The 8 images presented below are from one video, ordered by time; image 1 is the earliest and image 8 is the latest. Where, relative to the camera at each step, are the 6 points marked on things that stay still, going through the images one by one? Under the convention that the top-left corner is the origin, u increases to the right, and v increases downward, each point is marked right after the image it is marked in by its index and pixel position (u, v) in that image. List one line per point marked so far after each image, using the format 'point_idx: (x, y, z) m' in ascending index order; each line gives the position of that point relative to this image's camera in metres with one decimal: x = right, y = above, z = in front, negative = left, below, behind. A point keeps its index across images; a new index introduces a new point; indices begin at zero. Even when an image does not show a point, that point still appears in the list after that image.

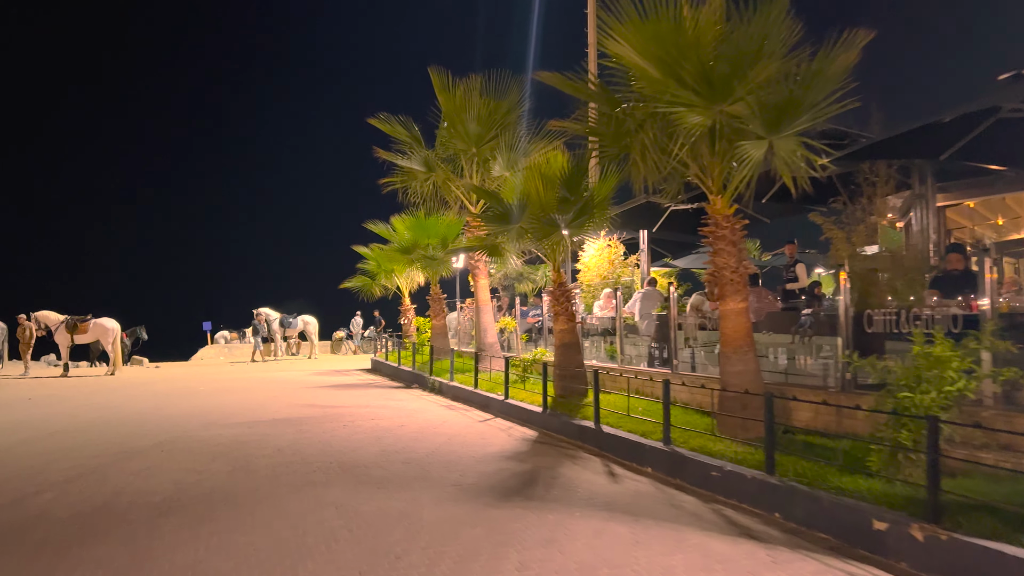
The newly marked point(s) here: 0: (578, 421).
0: (+0.8, -1.6, +9.1) m
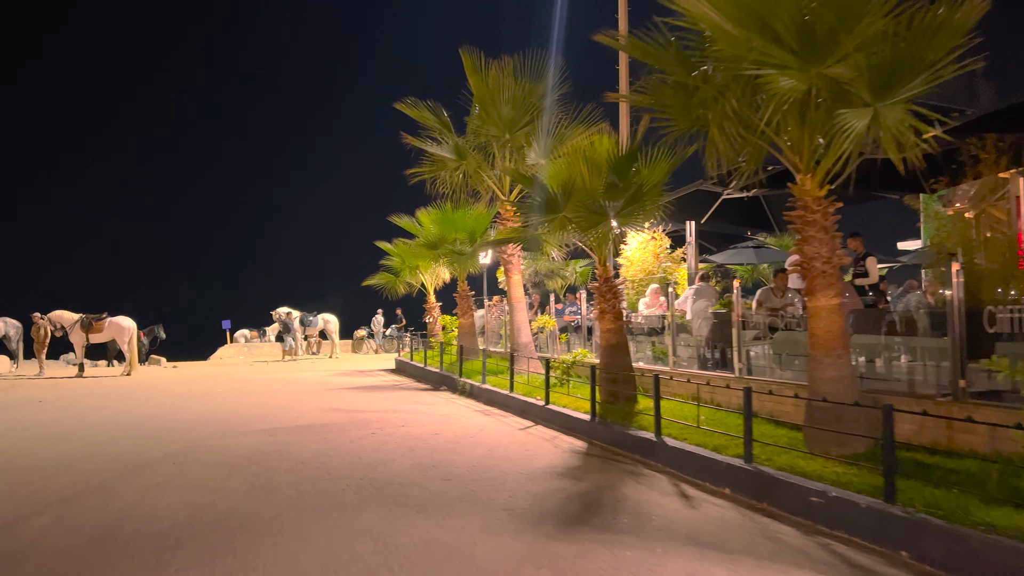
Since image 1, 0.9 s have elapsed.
0: (+1.3, -1.5, +8.2) m
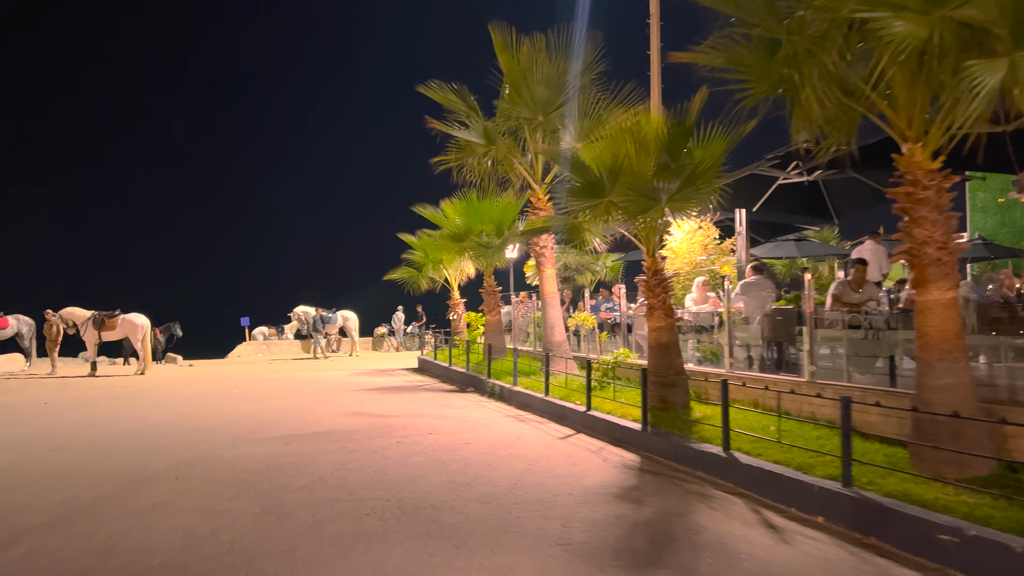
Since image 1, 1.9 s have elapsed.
0: (+1.7, -1.4, +7.1) m
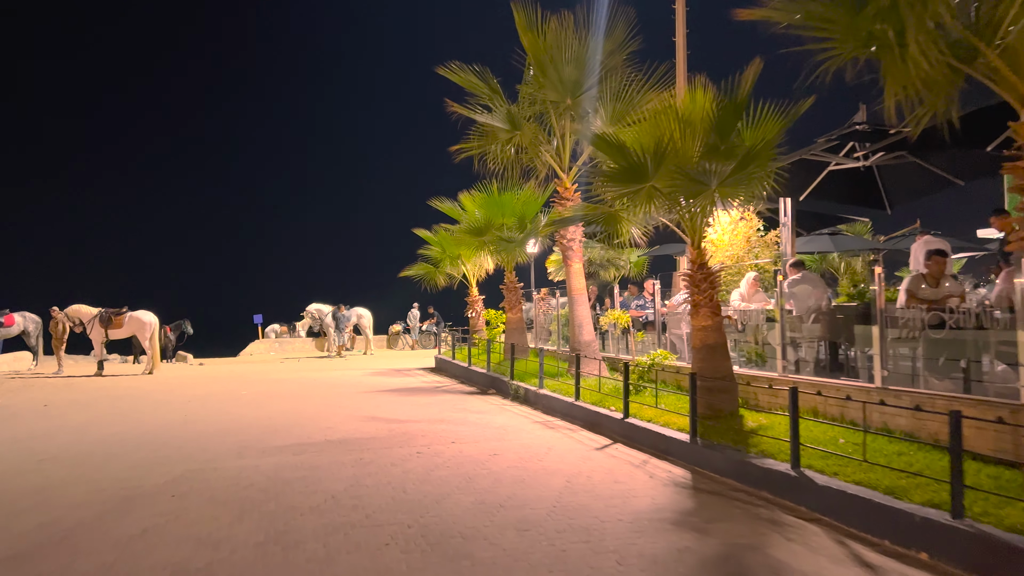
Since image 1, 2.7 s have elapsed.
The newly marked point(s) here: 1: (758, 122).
0: (+2.0, -1.4, +6.3) m
1: (+2.5, +1.7, +8.0) m
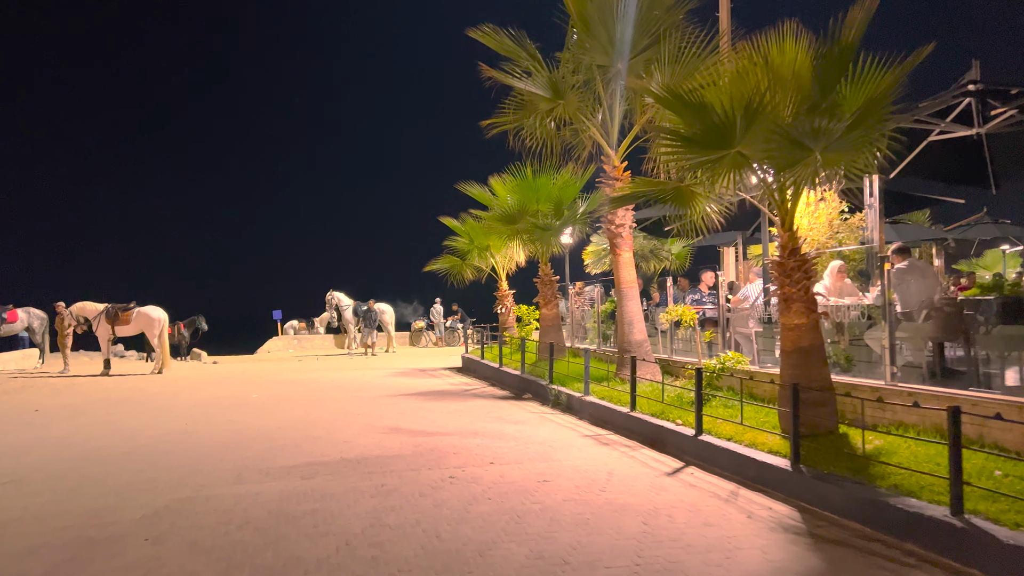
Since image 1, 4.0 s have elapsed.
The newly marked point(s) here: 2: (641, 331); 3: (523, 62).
0: (+2.4, -1.3, +4.8) m
1: (+3.0, +1.8, +6.5) m
2: (+1.7, -0.6, +10.6) m
3: (+0.1, +3.0, +10.4) m
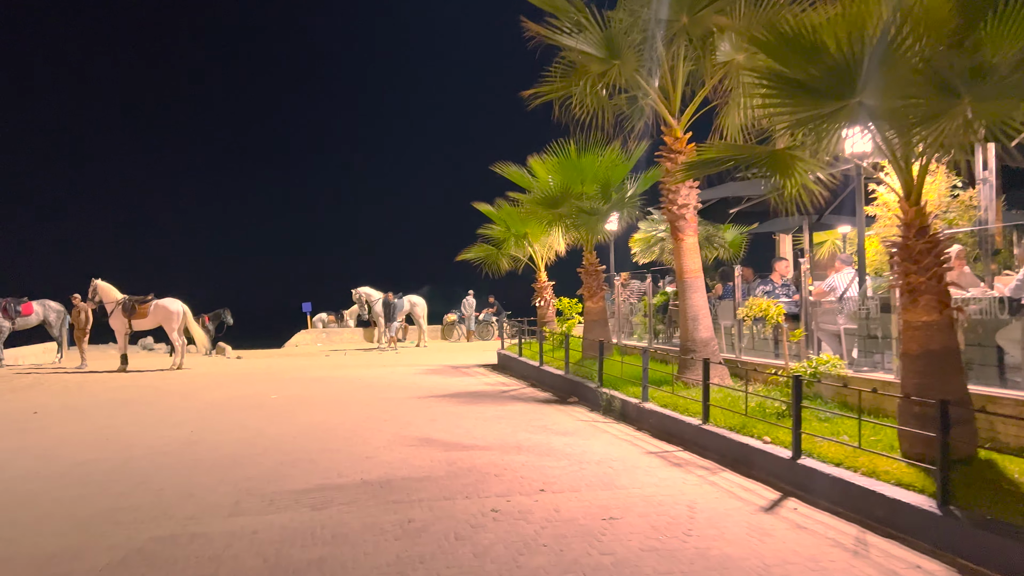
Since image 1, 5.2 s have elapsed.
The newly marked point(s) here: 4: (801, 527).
0: (+2.7, -1.3, +3.4) m
1: (+3.4, +1.9, +5.1) m
2: (+2.3, -0.5, +9.2) m
3: (+0.7, +3.1, +9.0) m
4: (+1.8, -1.5, +5.0) m
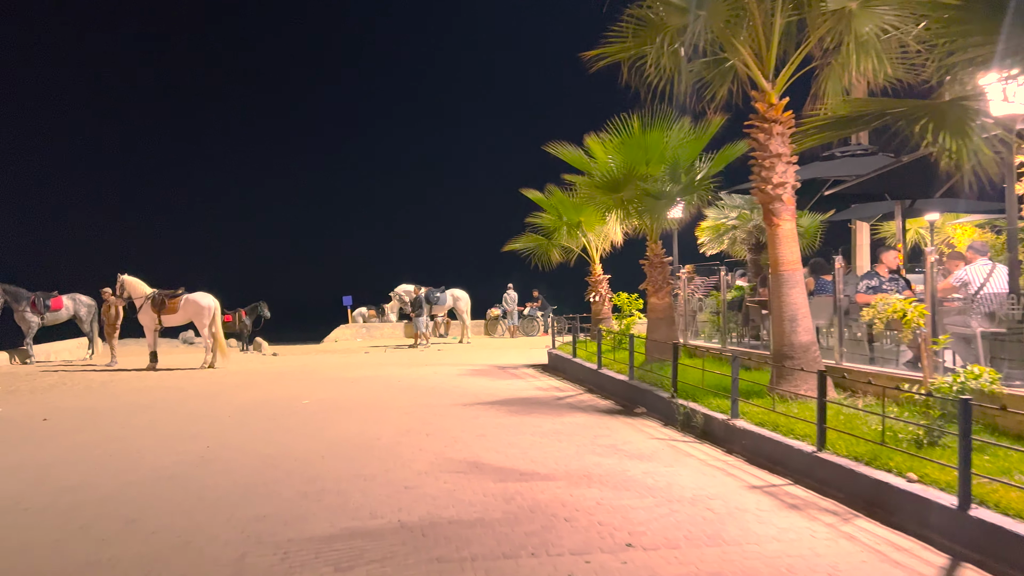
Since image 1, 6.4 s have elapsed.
0: (+3.1, -1.3, +1.9) m
1: (+3.8, +1.9, +3.6) m
2: (+2.9, -0.4, +7.8) m
3: (+1.3, +3.2, +7.6) m
4: (+2.2, -1.5, +3.6) m
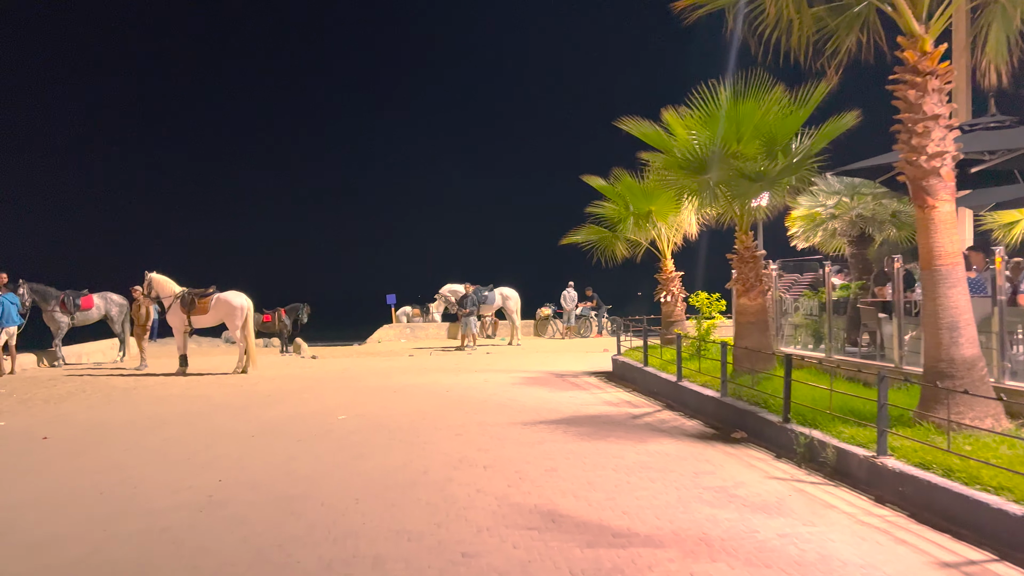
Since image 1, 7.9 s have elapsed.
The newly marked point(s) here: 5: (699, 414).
0: (+3.4, -1.3, +0.2) m
1: (+4.2, +1.9, +1.8) m
2: (+3.5, -0.4, +6.0) m
3: (+1.9, +3.2, +6.0) m
4: (+2.6, -1.5, +1.9) m
5: (+2.2, -1.5, +9.1) m
